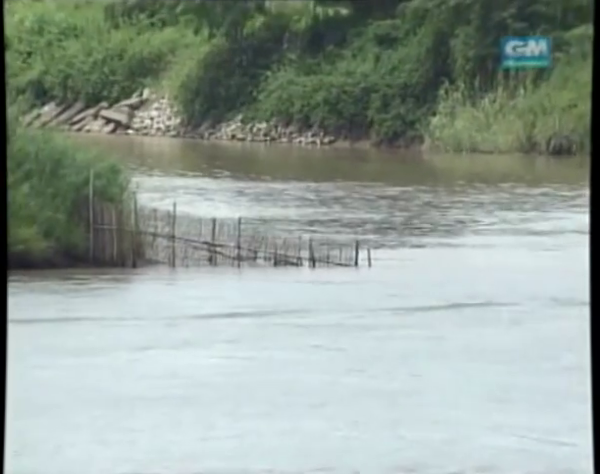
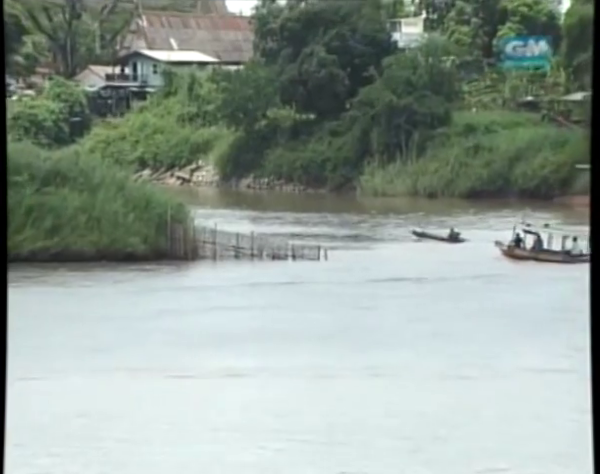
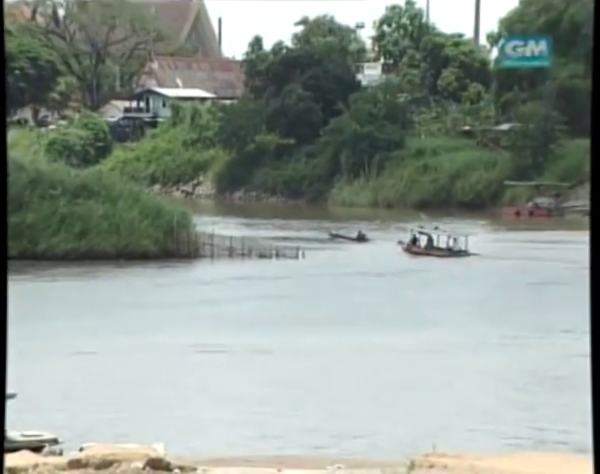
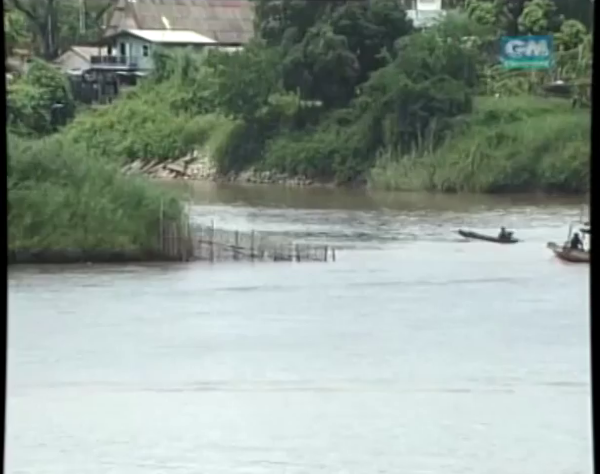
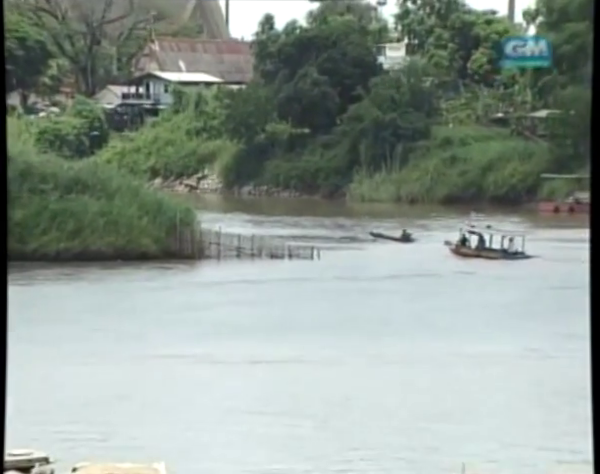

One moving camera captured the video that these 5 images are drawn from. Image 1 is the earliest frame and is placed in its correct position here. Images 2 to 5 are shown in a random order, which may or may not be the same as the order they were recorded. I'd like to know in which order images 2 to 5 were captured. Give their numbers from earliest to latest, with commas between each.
4, 2, 5, 3
